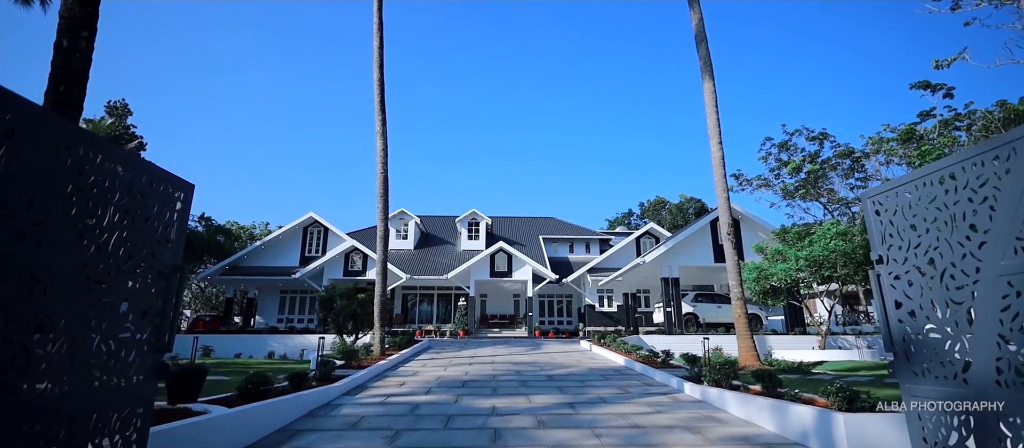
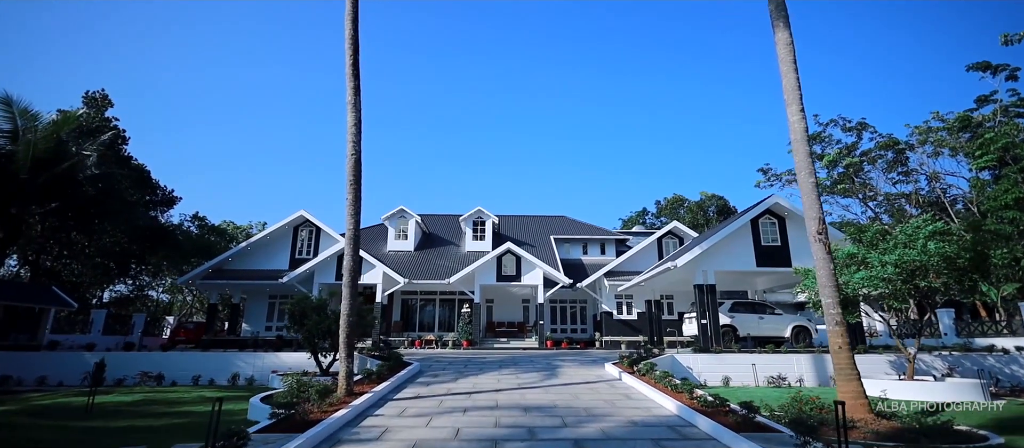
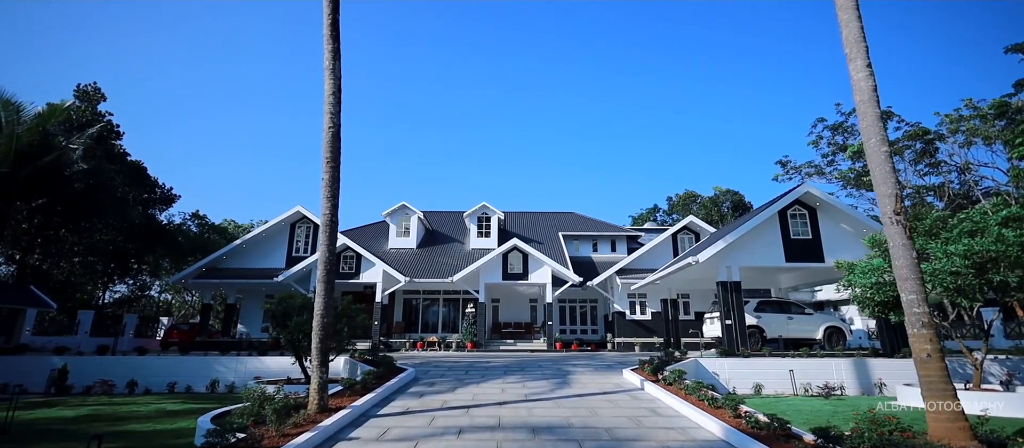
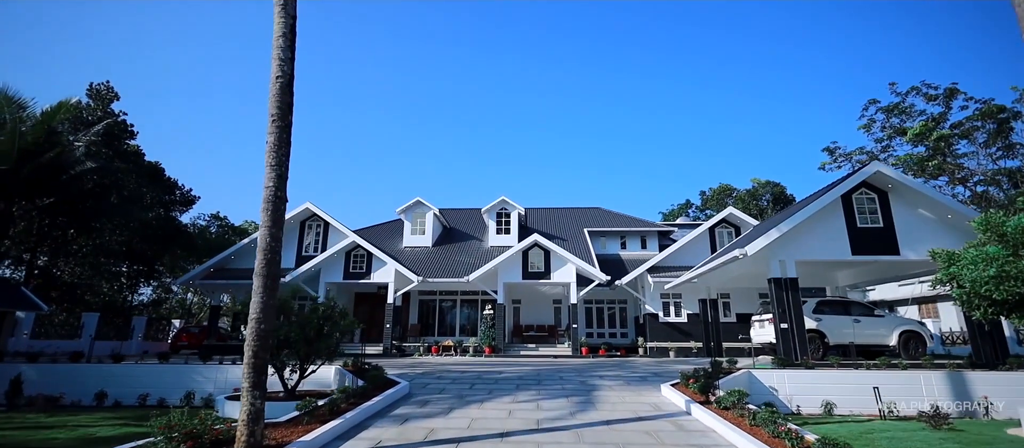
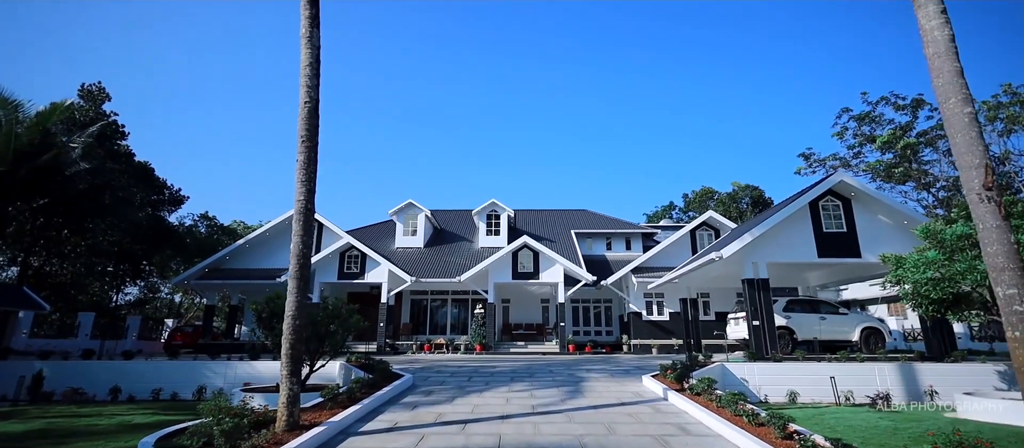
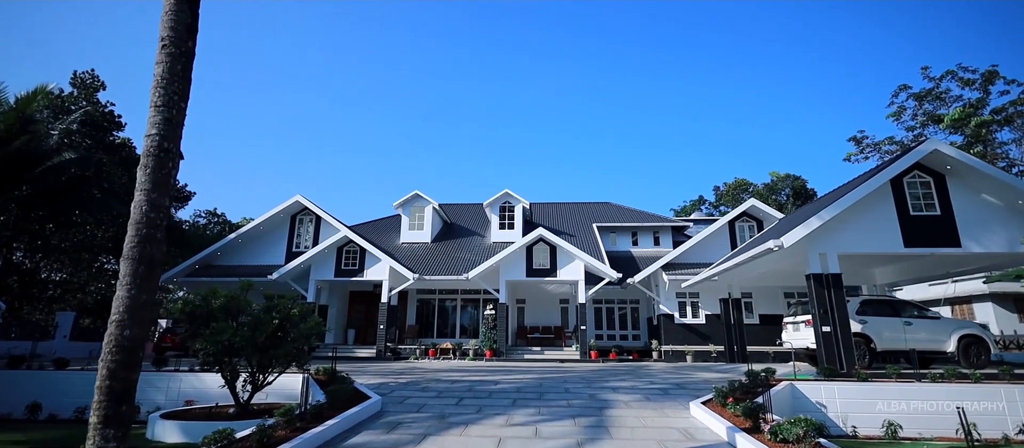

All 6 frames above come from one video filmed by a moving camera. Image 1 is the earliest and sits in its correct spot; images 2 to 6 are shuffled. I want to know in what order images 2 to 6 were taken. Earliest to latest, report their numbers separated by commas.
2, 3, 5, 4, 6
